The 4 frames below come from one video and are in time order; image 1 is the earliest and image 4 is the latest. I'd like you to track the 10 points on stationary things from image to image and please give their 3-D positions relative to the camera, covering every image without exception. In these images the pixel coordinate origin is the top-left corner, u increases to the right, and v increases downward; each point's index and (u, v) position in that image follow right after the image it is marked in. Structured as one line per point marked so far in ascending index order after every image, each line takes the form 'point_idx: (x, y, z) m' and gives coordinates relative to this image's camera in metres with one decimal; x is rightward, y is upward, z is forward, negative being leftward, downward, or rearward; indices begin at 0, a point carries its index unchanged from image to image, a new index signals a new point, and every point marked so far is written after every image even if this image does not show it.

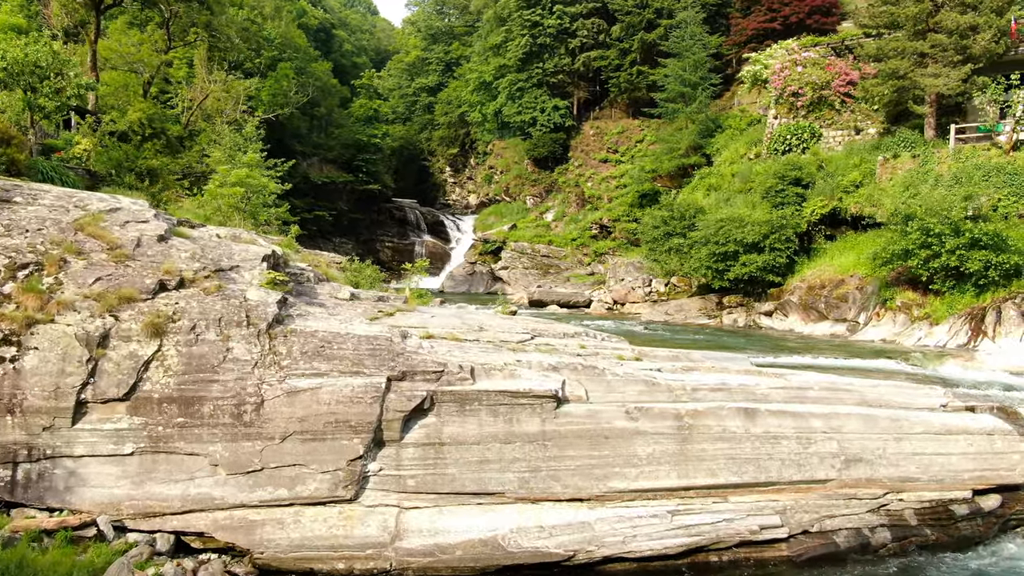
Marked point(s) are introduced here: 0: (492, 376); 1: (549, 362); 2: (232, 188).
0: (-0.2, -1.1, +9.9) m
1: (+0.5, -1.0, +10.5) m
2: (-7.0, +2.5, +19.1) m
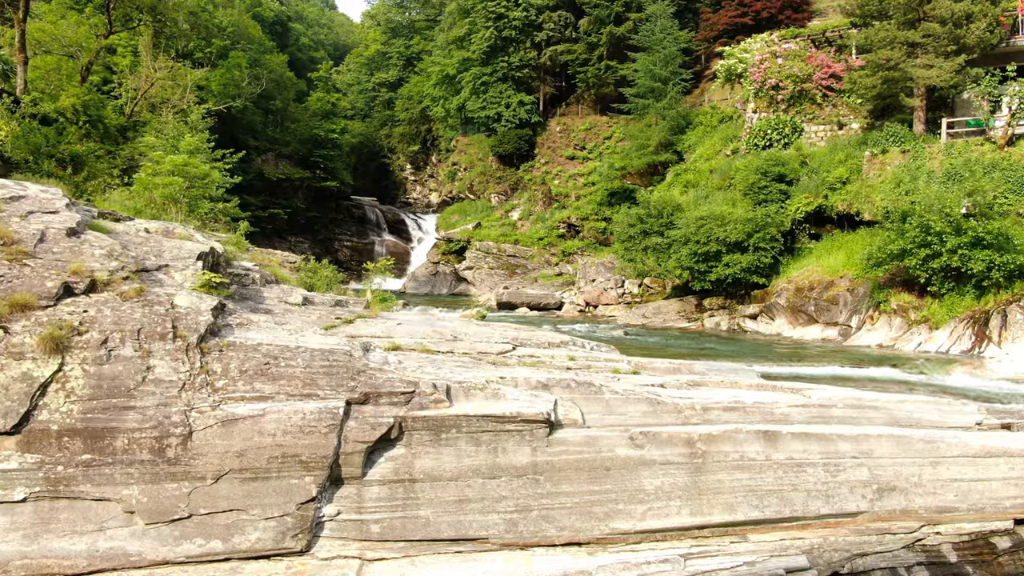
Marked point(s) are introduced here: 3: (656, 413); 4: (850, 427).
0: (-0.4, -1.2, +8.3) m
1: (+0.3, -1.1, +9.0) m
2: (-7.7, +2.5, +17.2) m
3: (+1.6, -1.4, +8.8) m
4: (+4.0, -1.7, +9.3) m
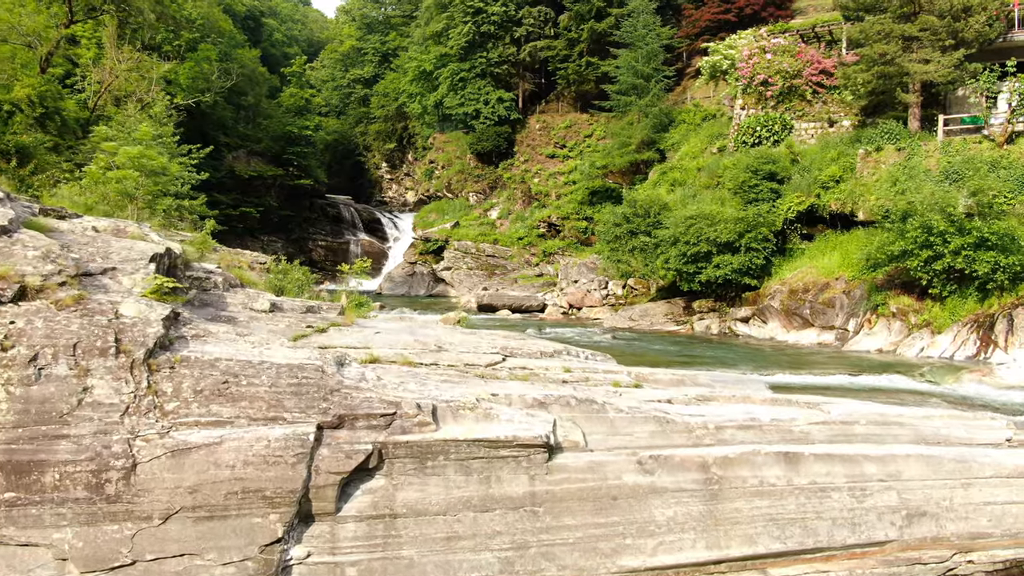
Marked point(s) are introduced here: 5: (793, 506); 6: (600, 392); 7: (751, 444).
0: (-0.5, -1.2, +7.3) m
1: (+0.2, -1.1, +8.1) m
2: (-8.0, +2.4, +16.0) m
3: (+1.6, -1.5, +7.9) m
4: (+3.9, -1.7, +8.4) m
5: (+2.7, -2.1, +7.6) m
6: (+1.0, -1.1, +8.6) m
7: (+2.5, -1.6, +8.0) m
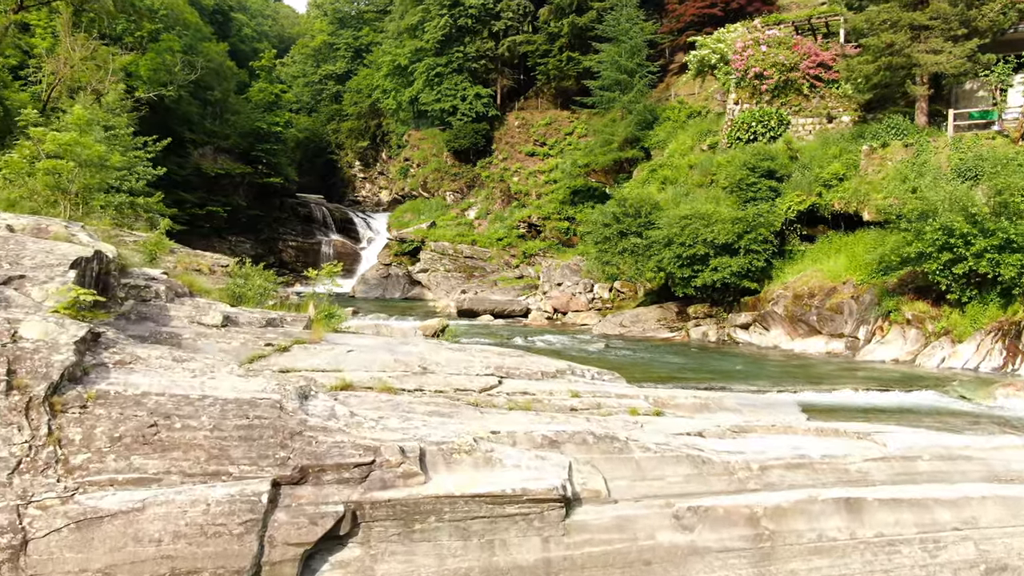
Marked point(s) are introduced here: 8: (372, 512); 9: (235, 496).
0: (-0.4, -1.3, +5.9) m
1: (+0.3, -1.2, +6.6) m
2: (-8.2, +2.3, +14.3) m
3: (+1.6, -1.6, +6.5) m
4: (+3.9, -1.8, +7.1) m
5: (+2.8, -2.2, +6.3) m
6: (+1.0, -1.3, +7.2) m
7: (+2.5, -1.7, +6.7) m
8: (-1.0, -1.5, +5.3) m
9: (-1.8, -1.3, +5.0) m
